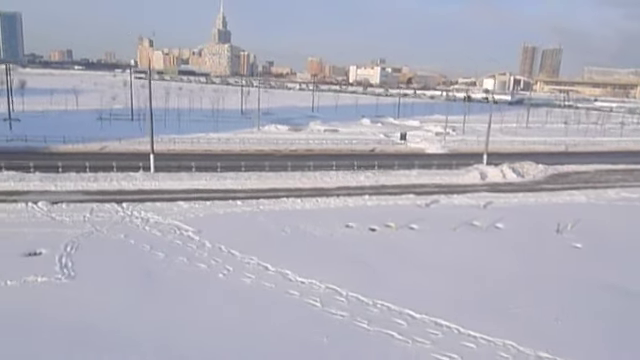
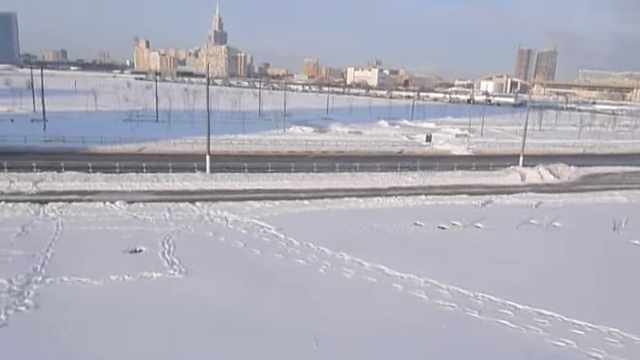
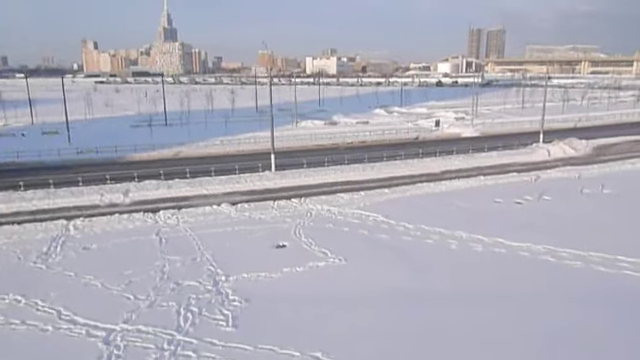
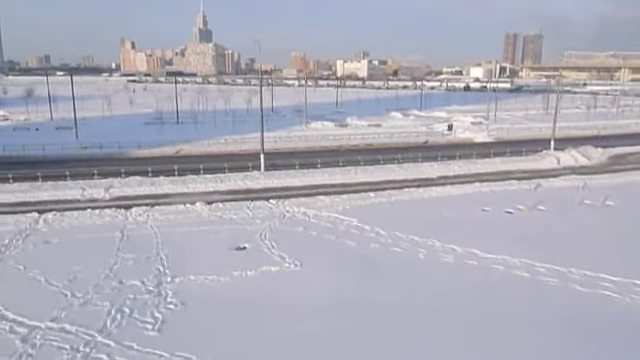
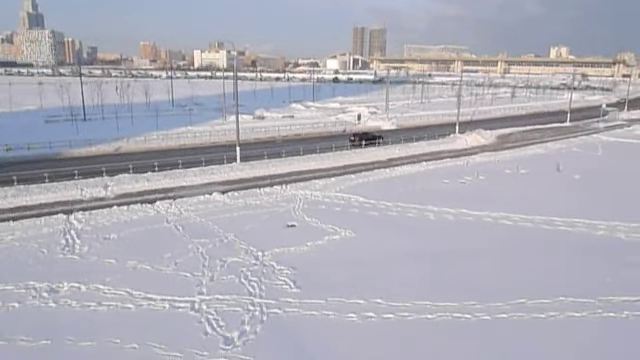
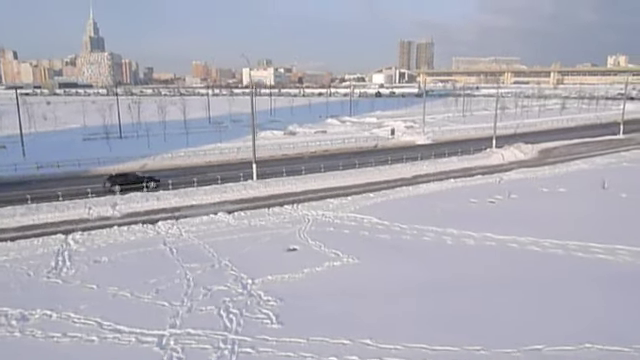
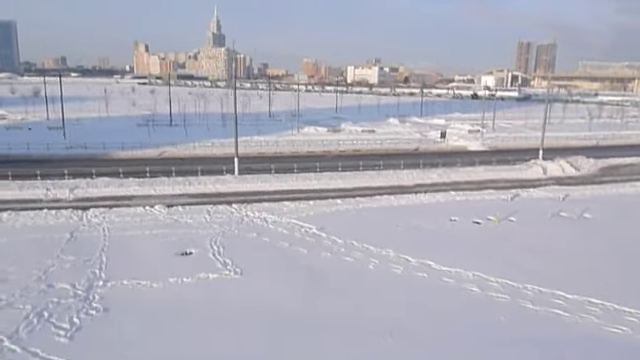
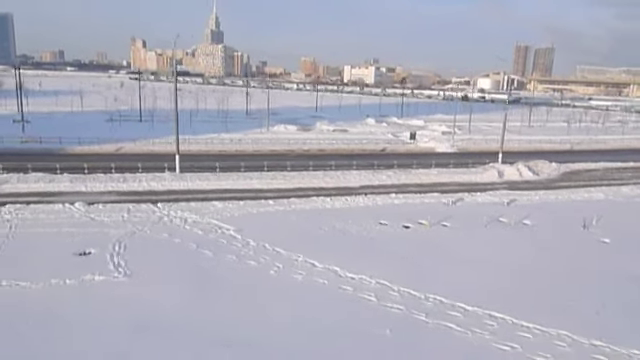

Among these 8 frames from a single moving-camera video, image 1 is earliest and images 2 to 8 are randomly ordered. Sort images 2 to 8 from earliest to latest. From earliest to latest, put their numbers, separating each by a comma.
8, 2, 7, 4, 3, 6, 5
